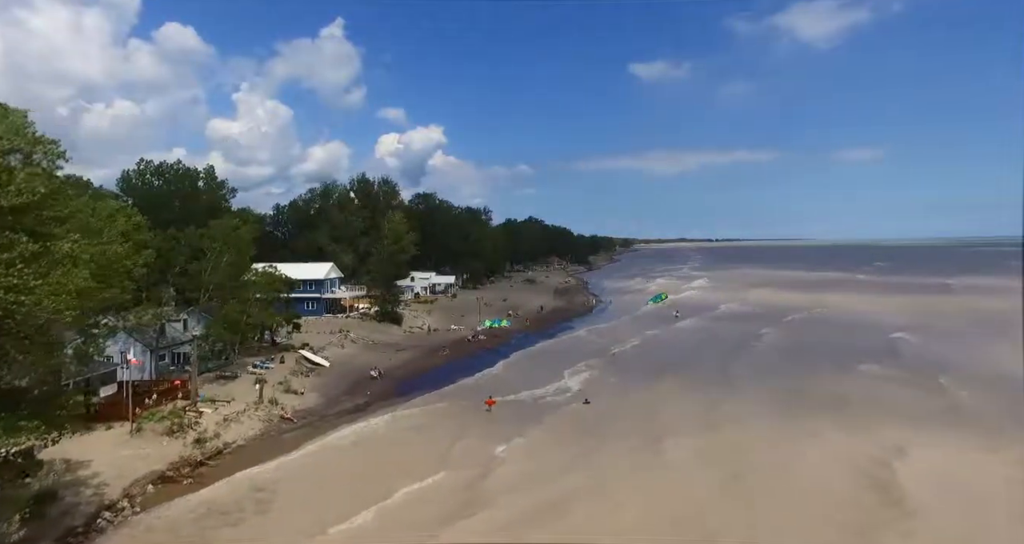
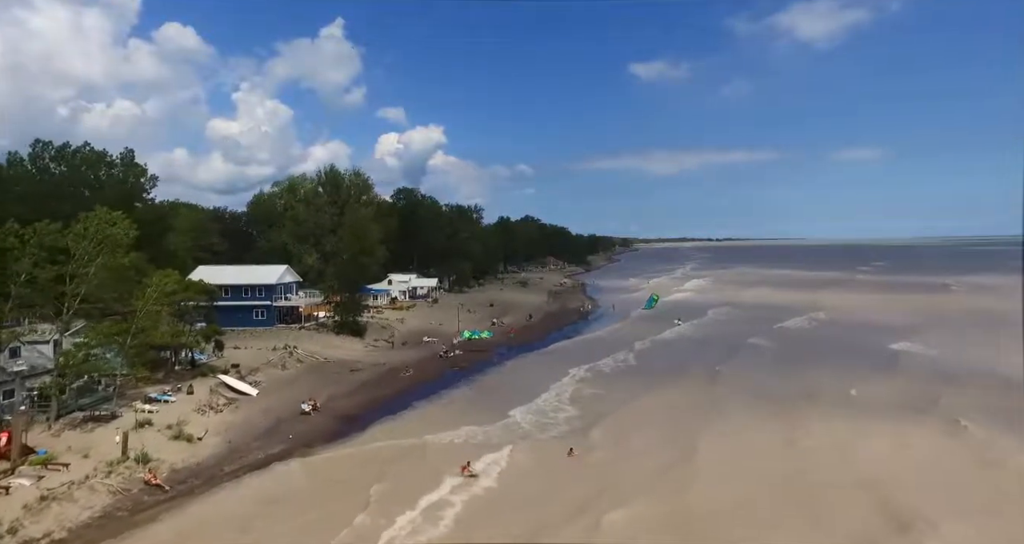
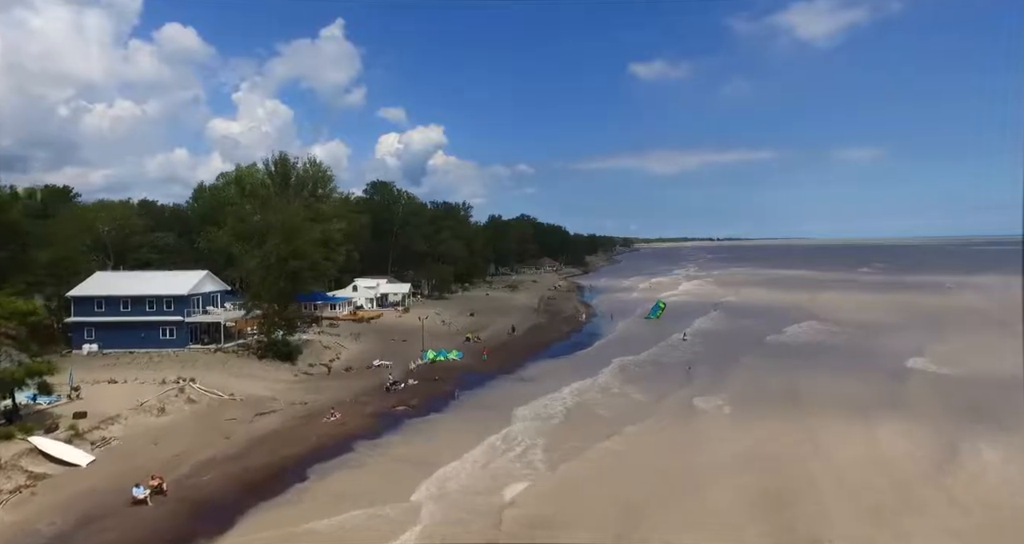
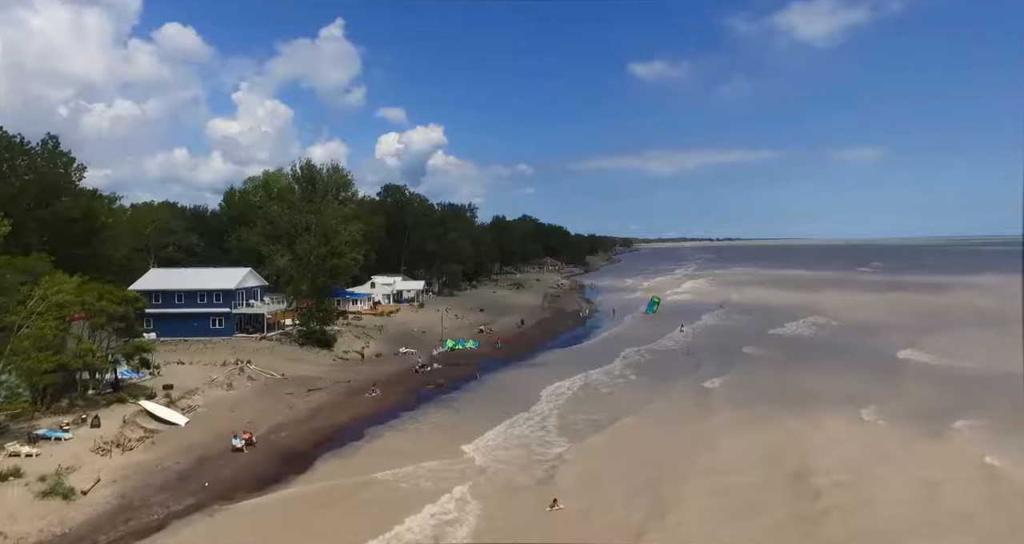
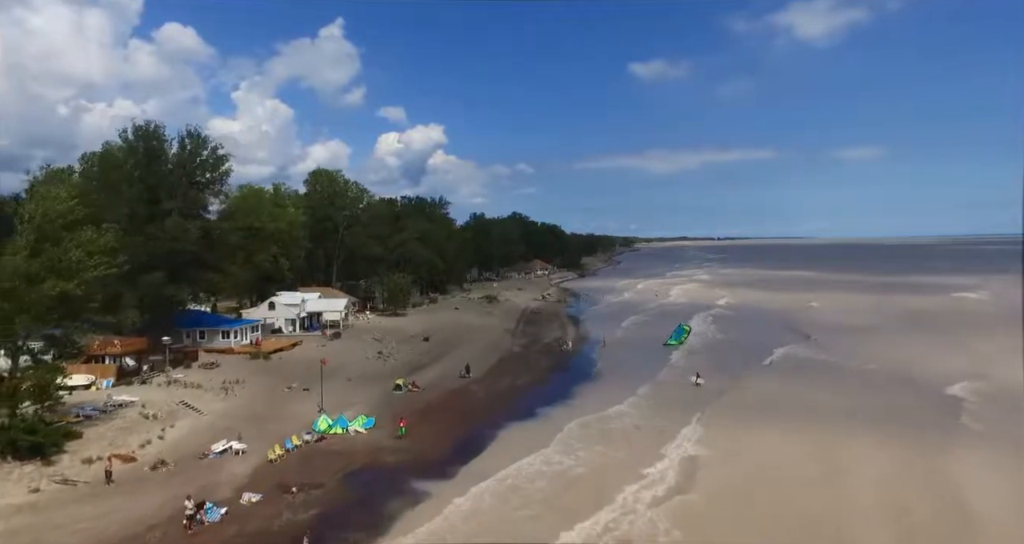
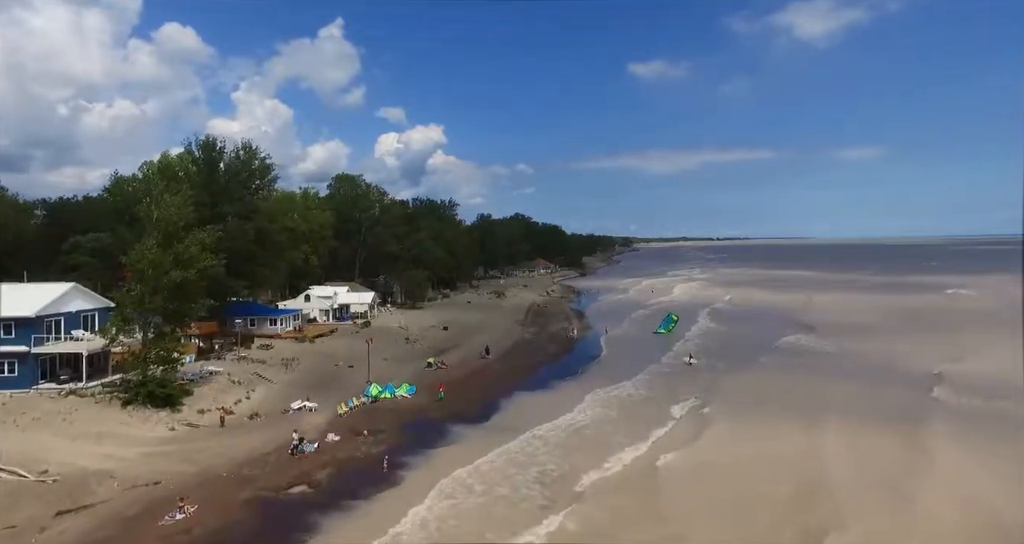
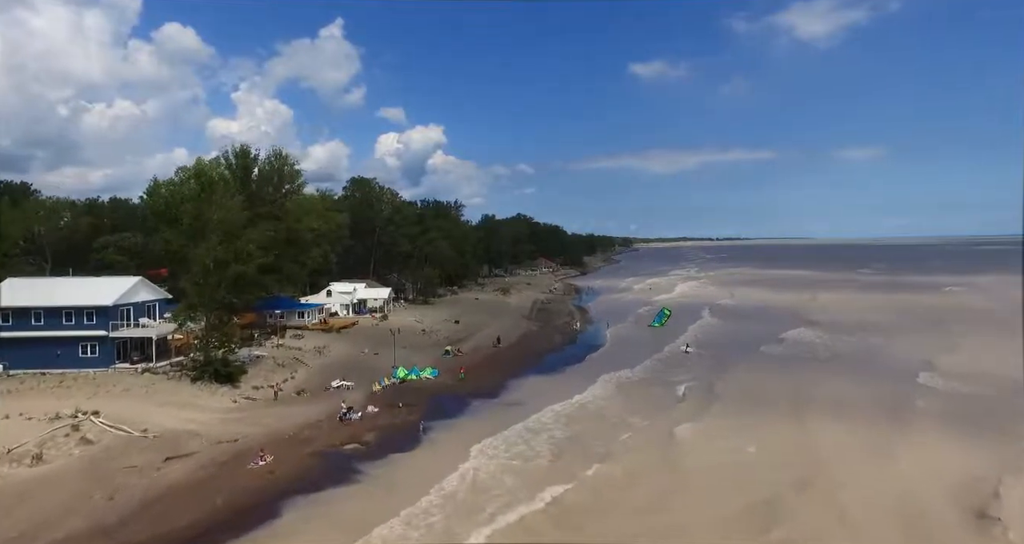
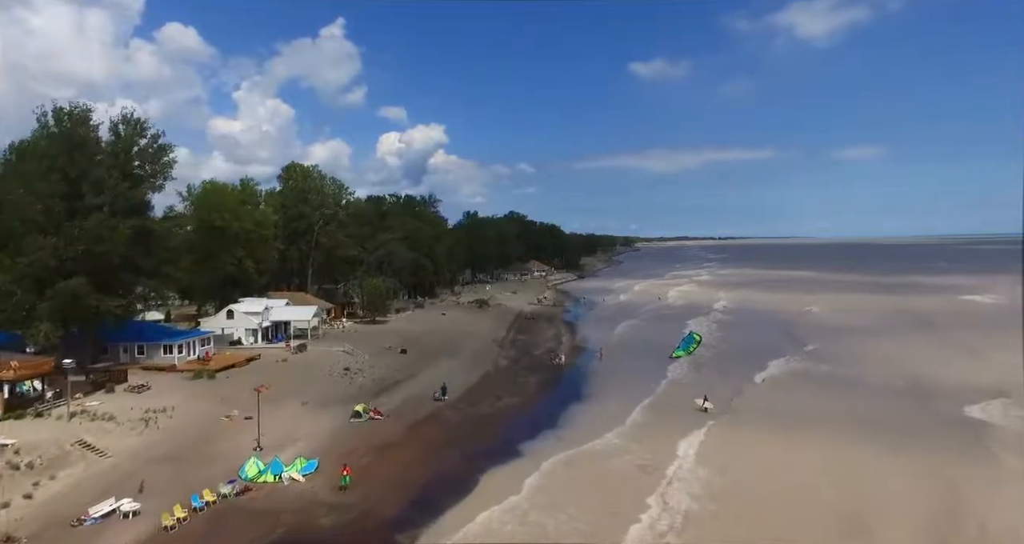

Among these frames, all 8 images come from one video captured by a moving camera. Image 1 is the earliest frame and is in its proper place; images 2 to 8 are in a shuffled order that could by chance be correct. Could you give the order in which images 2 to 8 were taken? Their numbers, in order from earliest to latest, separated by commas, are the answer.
2, 4, 3, 7, 6, 5, 8
